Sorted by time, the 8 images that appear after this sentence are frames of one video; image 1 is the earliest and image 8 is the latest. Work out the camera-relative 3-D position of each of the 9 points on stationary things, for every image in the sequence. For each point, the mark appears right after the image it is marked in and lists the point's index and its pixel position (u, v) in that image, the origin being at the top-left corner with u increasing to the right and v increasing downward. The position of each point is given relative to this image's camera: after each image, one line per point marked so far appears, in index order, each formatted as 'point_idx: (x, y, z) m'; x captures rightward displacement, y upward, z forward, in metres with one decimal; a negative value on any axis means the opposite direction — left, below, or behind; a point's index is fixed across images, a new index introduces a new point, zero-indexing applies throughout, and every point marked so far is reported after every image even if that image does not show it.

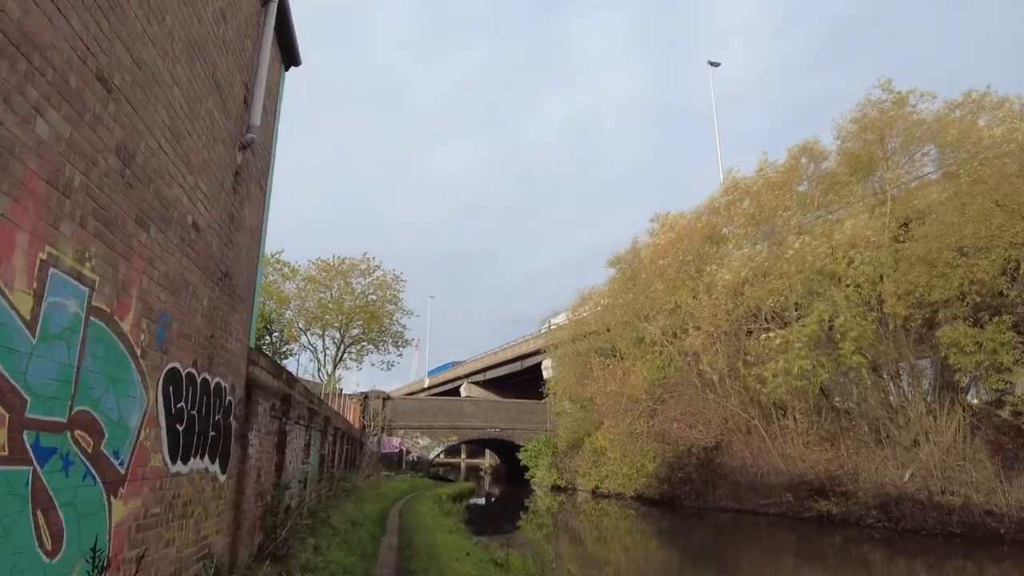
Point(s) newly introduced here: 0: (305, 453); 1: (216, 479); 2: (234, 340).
0: (-3.9, -3.1, +12.8) m
1: (-2.8, -1.8, +6.4) m
2: (-2.8, -0.5, +6.9) m
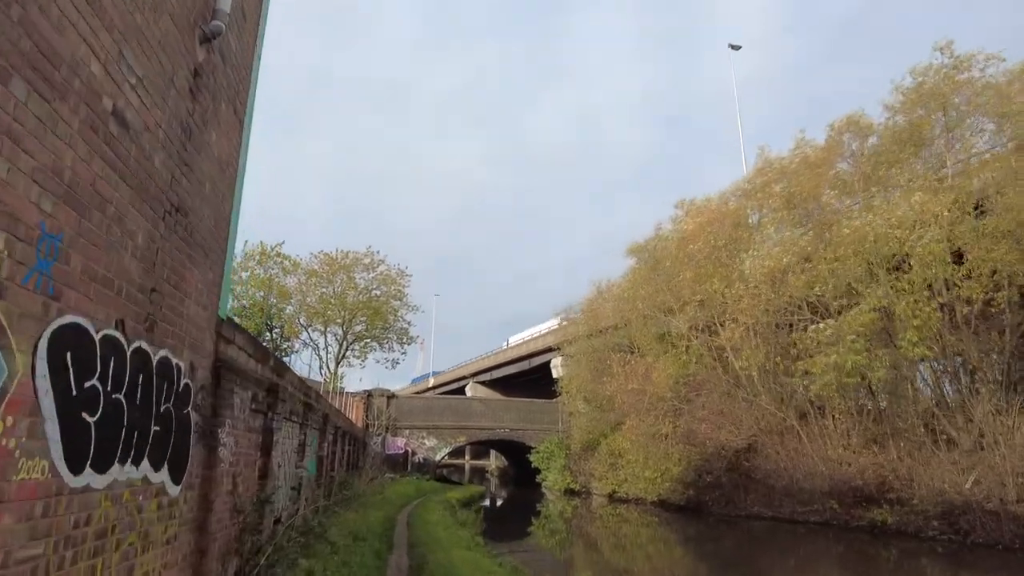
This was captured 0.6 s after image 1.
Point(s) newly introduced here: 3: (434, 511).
0: (-3.5, -2.7, +11.0) m
1: (-2.3, -1.4, +4.6) m
2: (-2.4, -0.1, +5.1) m
3: (-2.1, -6.0, +18.5) m
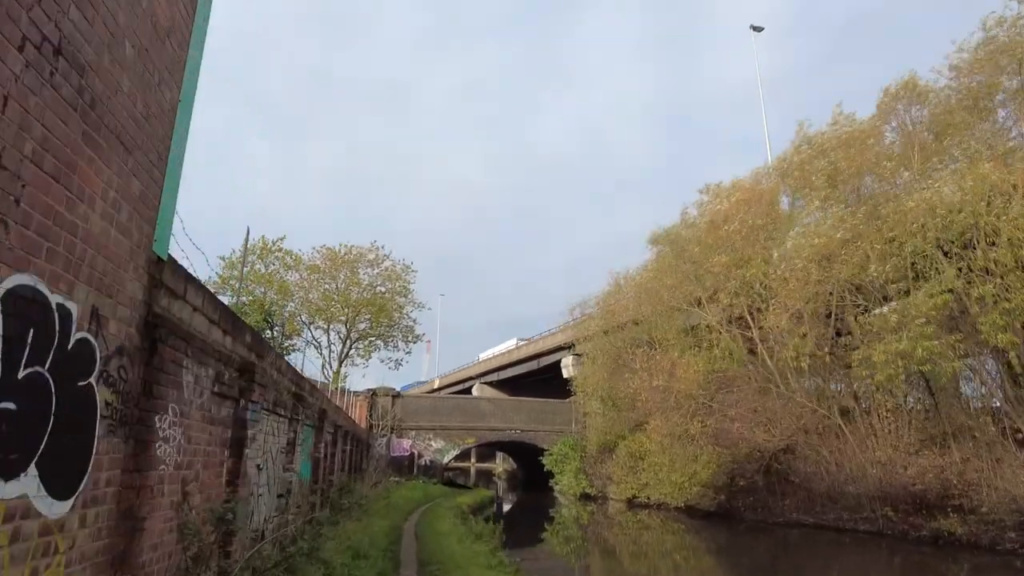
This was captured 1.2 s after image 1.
0: (-3.0, -2.3, +9.2) m
1: (-2.0, -0.9, +2.7) m
2: (-2.0, +0.3, +3.3) m
3: (-1.6, -5.6, +16.6) m
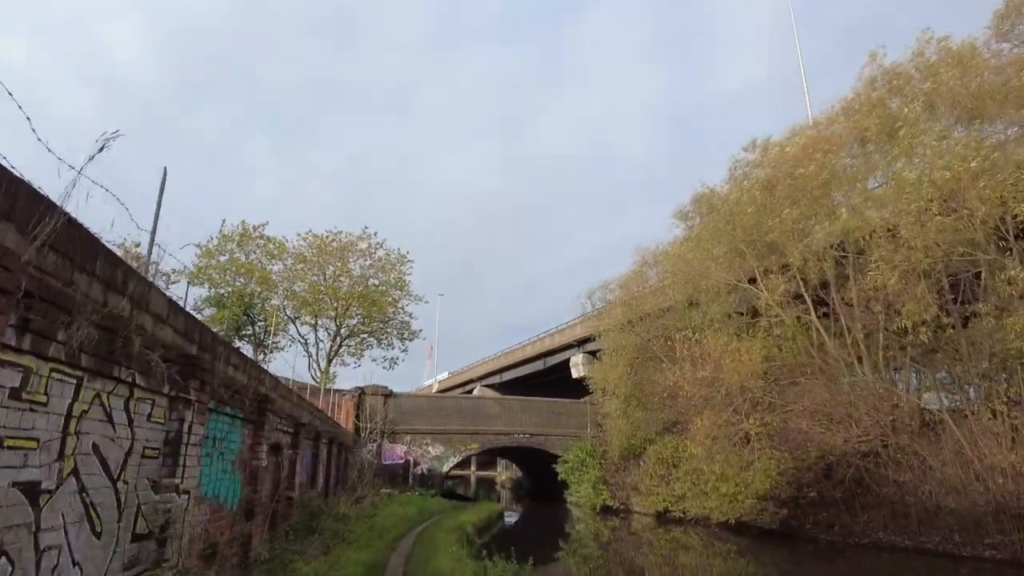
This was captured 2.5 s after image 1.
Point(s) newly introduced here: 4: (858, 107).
0: (-2.6, -1.3, +5.1) m
1: (-1.5, +0.1, -1.4) m
2: (-1.6, +1.4, -0.8) m
3: (-1.2, -4.8, +12.5) m
4: (+8.9, +4.6, +17.4) m
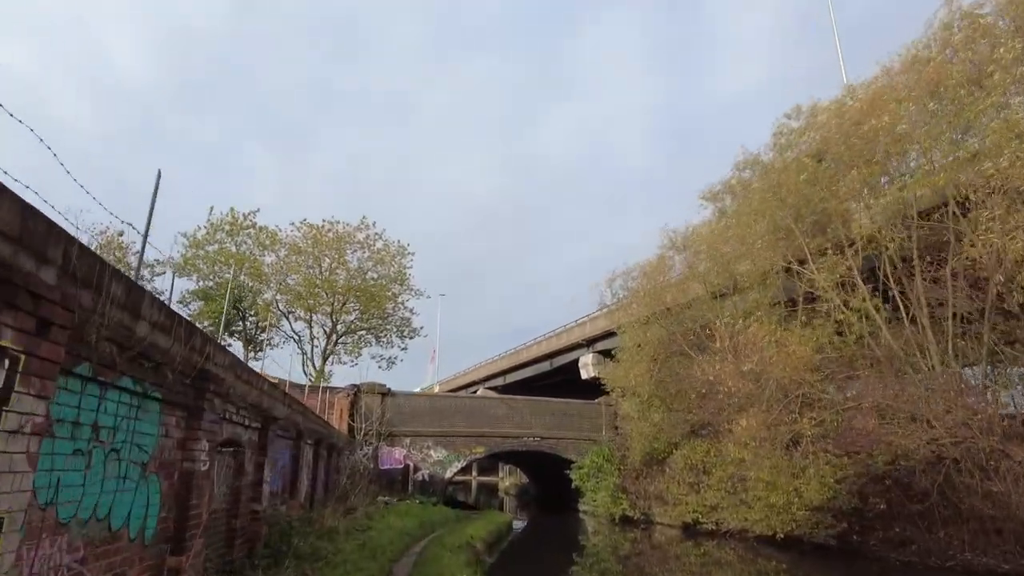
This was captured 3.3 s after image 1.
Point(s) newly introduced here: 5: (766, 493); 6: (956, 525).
0: (-2.2, -0.7, +2.5) m
1: (-1.1, +0.8, -3.9) m
2: (-1.2, +2.0, -3.3) m
3: (-0.8, -4.2, +9.9) m
4: (+9.3, +5.2, +14.9) m
5: (+6.6, -5.4, +17.9) m
6: (+9.7, -5.3, +15.1) m
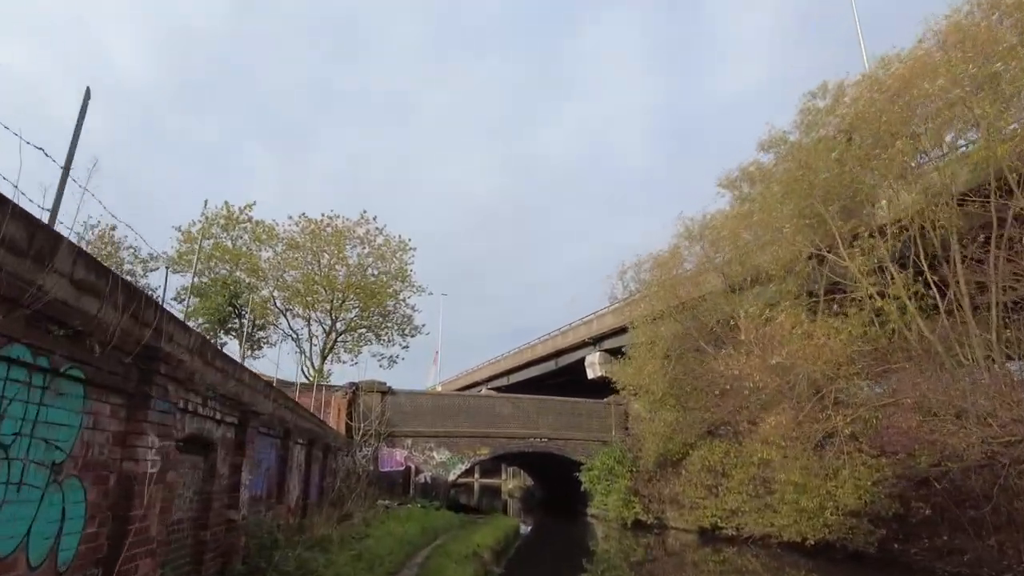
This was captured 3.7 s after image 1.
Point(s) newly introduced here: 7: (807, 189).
0: (-2.0, -0.3, +1.3) m
1: (-1.0, +1.1, -5.1) m
2: (-1.0, +2.4, -4.5) m
3: (-0.6, -3.9, +8.7) m
4: (+9.5, +5.5, +13.7) m
5: (+6.8, -5.1, +16.6) m
6: (+10.0, -5.0, +13.9) m
7: (+7.1, +2.4, +16.2) m
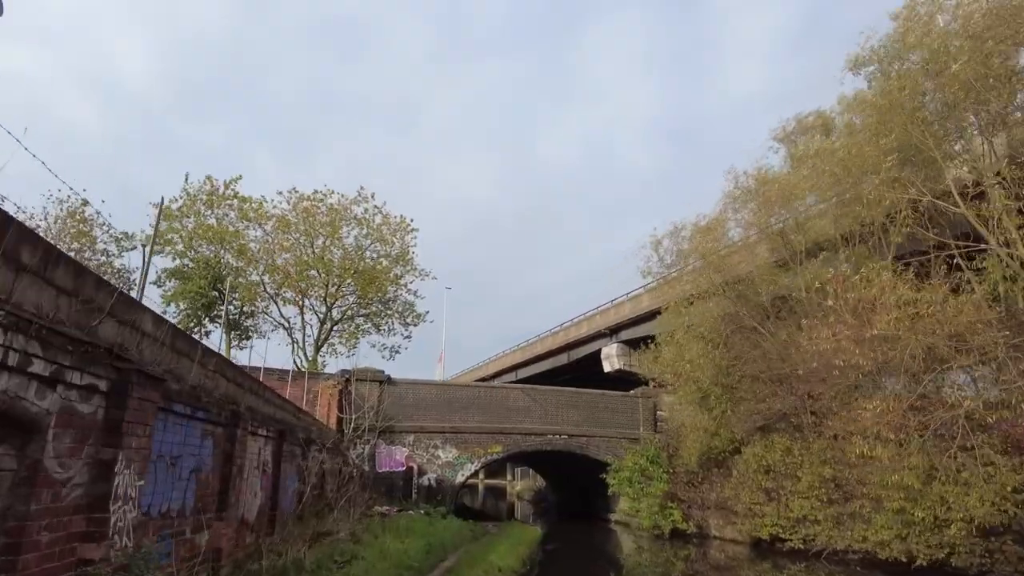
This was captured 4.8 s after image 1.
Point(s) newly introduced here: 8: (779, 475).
0: (-1.6, +0.5, -2.0) m
1: (-0.5, +2.0, -8.4) m
2: (-0.6, +3.3, -7.8) m
3: (-0.1, -3.0, +5.4) m
4: (+10.0, +6.3, +10.3) m
5: (+7.3, -4.2, +13.2) m
6: (+10.5, -4.1, +10.5) m
7: (+7.6, +3.3, +12.8) m
8: (+6.8, -4.8, +17.4) m
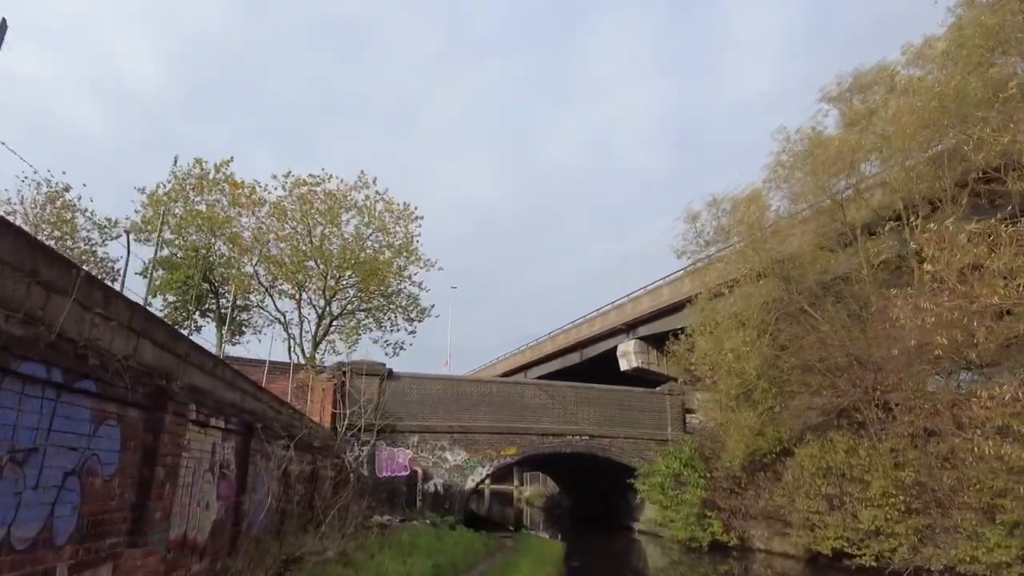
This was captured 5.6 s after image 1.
0: (-1.3, +1.2, -4.3) m
1: (-0.3, +2.7, -10.7) m
2: (-0.3, +4.0, -10.1) m
3: (+0.2, -2.4, +3.0) m
4: (+10.4, +6.9, +7.9) m
5: (+7.8, -3.6, +10.8) m
6: (+10.9, -3.5, +8.0) m
7: (+8.0, +3.9, +10.4) m
8: (+7.3, -4.2, +15.0) m
